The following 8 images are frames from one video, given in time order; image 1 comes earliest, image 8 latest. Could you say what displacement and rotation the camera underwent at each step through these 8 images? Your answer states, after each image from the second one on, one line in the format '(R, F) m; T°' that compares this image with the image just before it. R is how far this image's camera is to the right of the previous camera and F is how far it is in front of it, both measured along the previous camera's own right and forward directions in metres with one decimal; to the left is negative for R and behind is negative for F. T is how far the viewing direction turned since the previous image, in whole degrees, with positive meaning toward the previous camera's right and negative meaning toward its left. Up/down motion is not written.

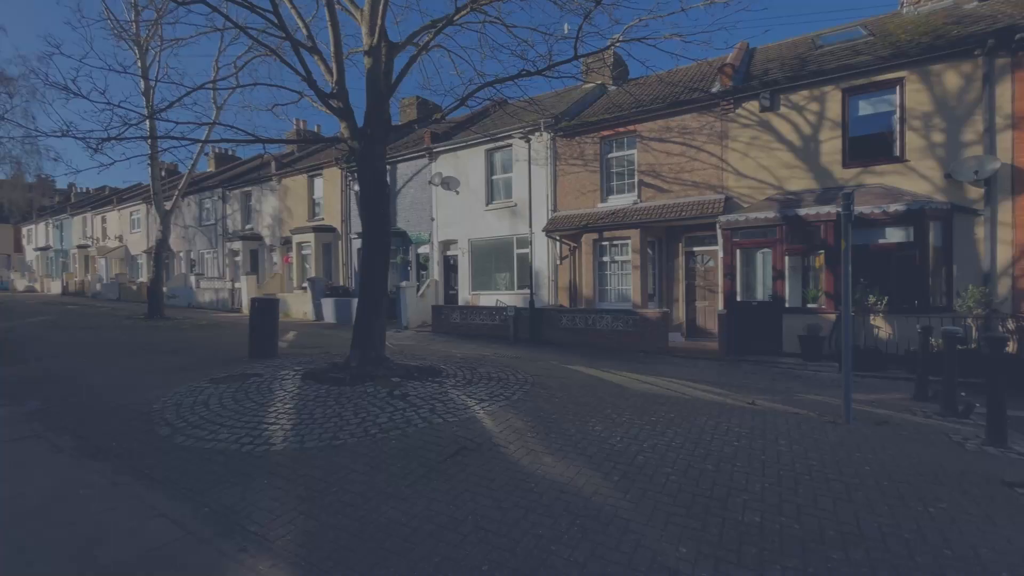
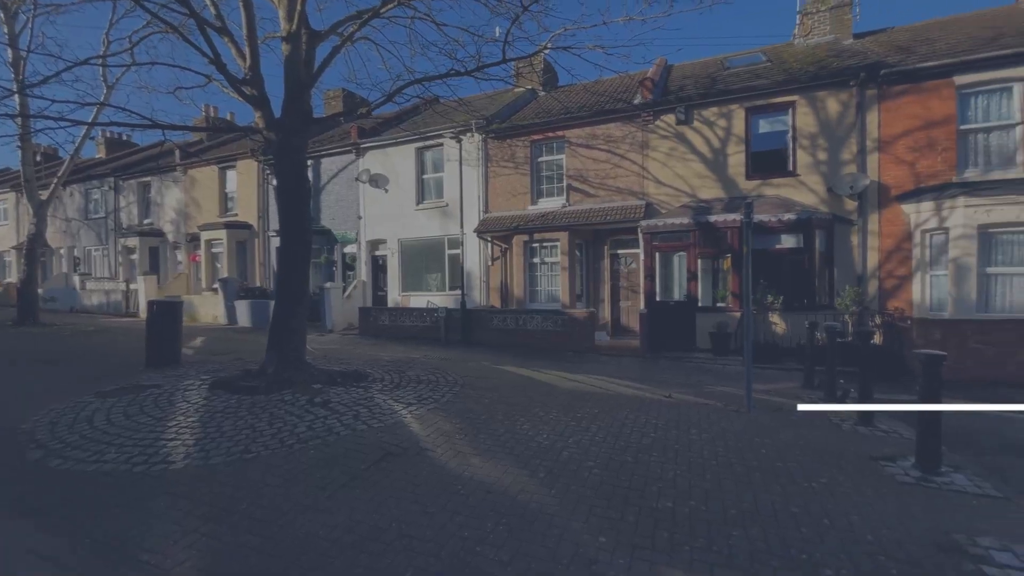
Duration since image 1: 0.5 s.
(+0.1, 0.0) m; +9°
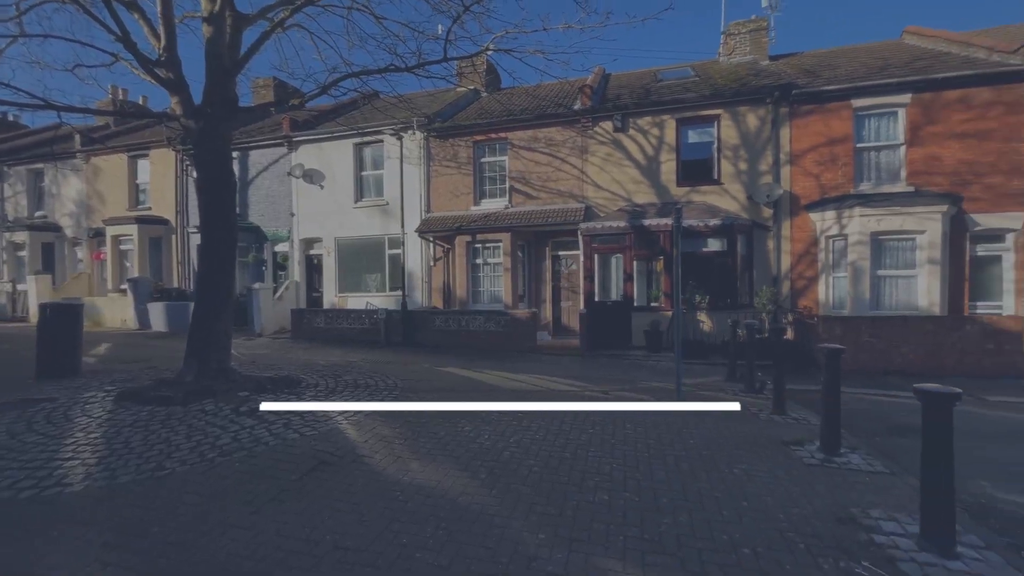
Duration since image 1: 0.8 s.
(0.0, 0.0) m; +7°
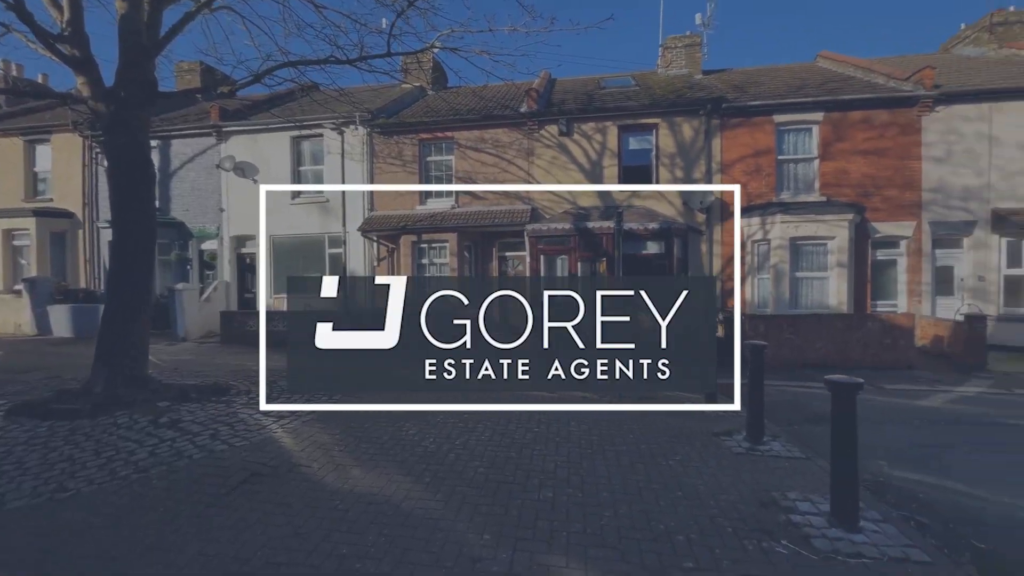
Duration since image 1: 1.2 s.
(0.0, 0.0) m; +7°
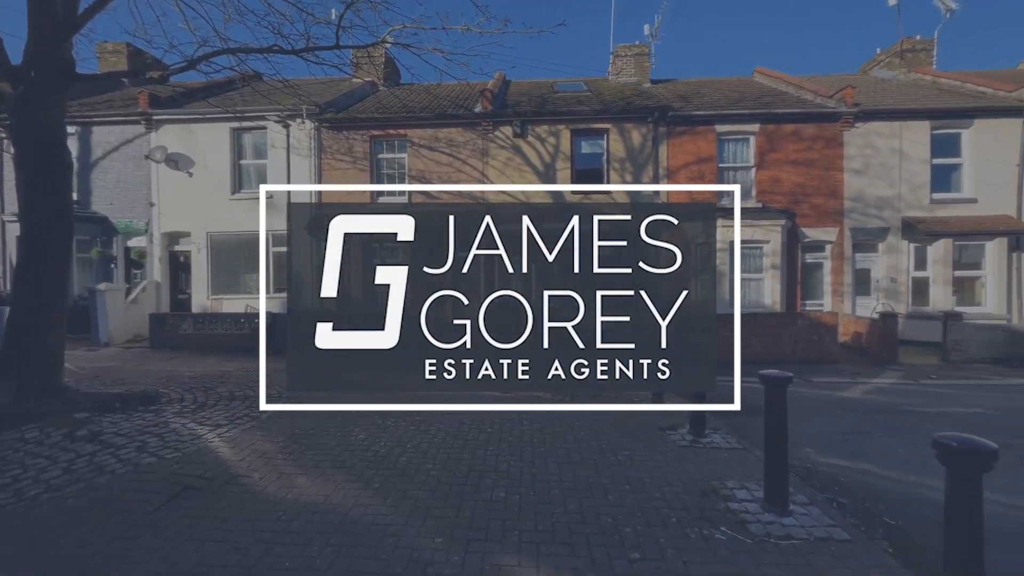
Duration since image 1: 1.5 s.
(0.0, 0.0) m; +6°
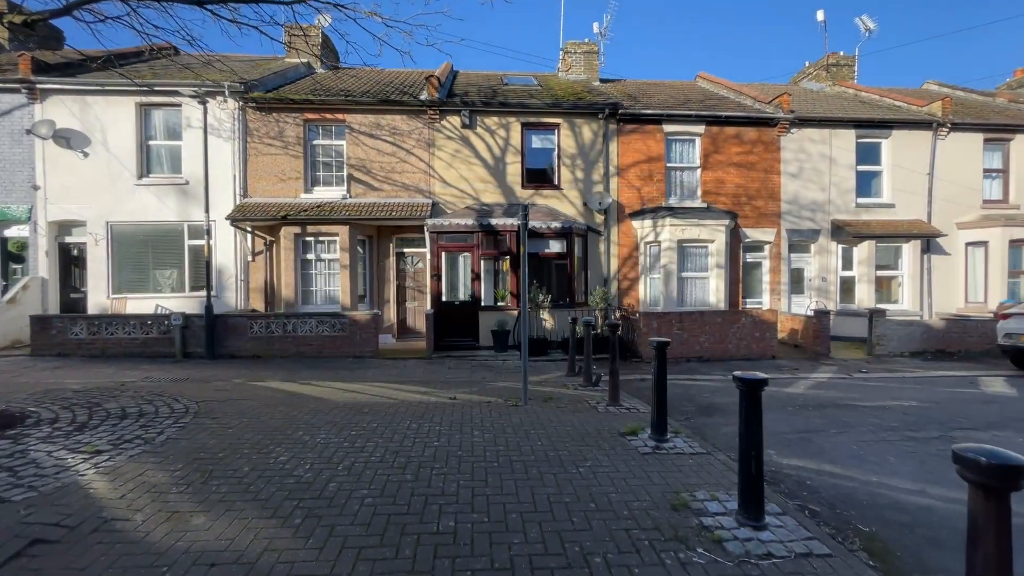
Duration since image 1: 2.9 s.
(0.0, +0.6) m; +7°
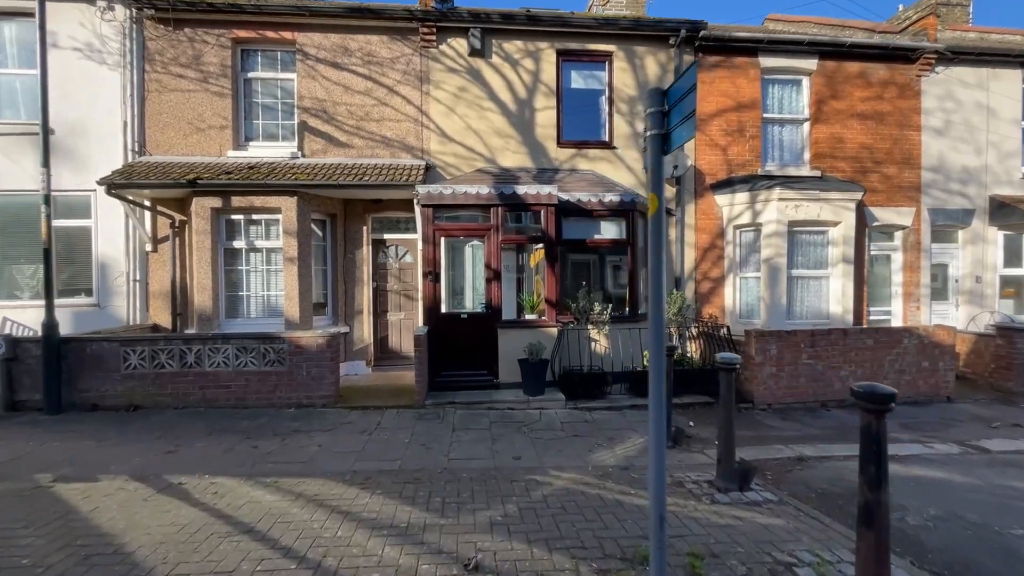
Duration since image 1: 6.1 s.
(-0.7, +4.3) m; +1°
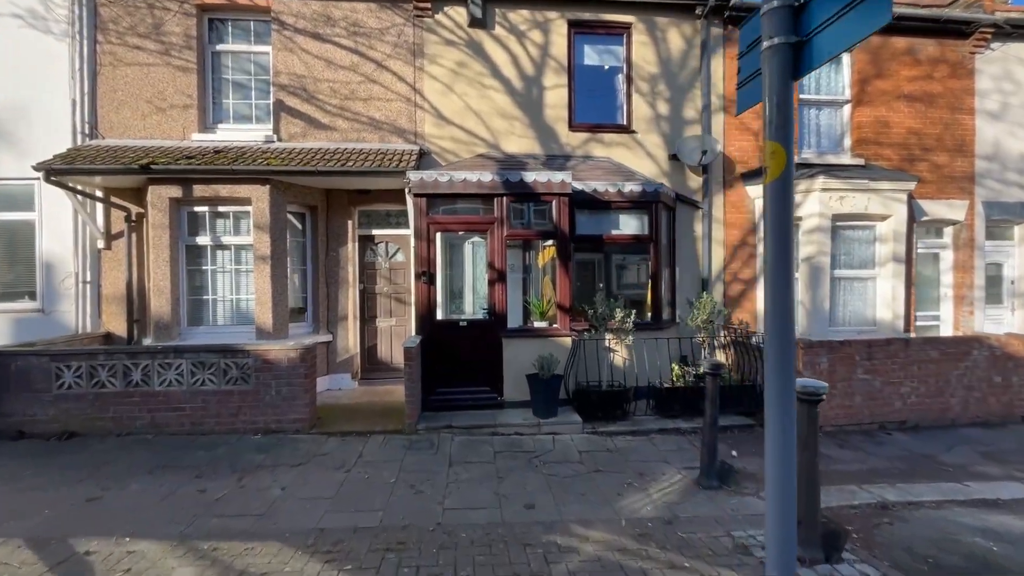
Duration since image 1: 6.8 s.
(-0.1, +1.1) m; 0°
